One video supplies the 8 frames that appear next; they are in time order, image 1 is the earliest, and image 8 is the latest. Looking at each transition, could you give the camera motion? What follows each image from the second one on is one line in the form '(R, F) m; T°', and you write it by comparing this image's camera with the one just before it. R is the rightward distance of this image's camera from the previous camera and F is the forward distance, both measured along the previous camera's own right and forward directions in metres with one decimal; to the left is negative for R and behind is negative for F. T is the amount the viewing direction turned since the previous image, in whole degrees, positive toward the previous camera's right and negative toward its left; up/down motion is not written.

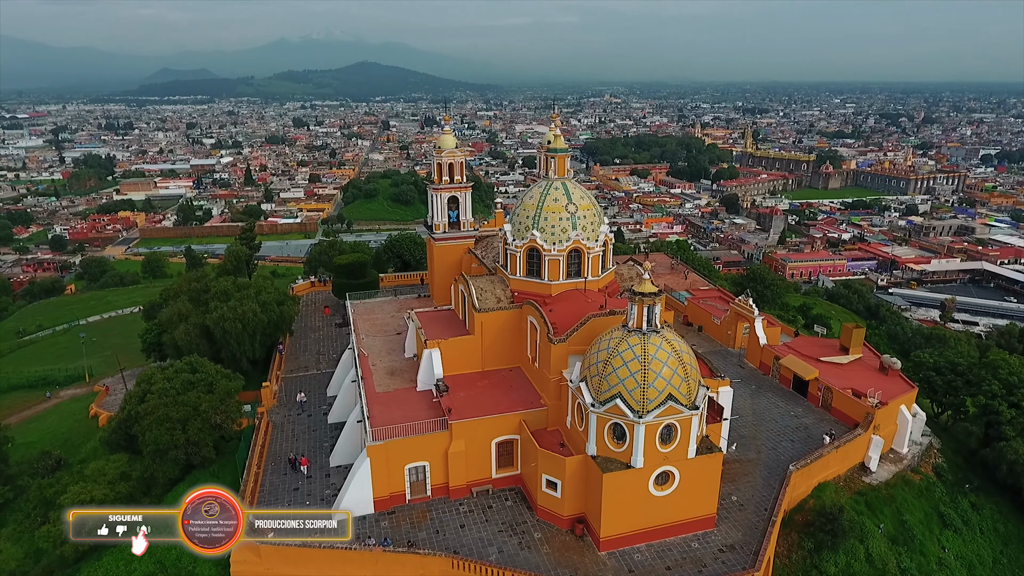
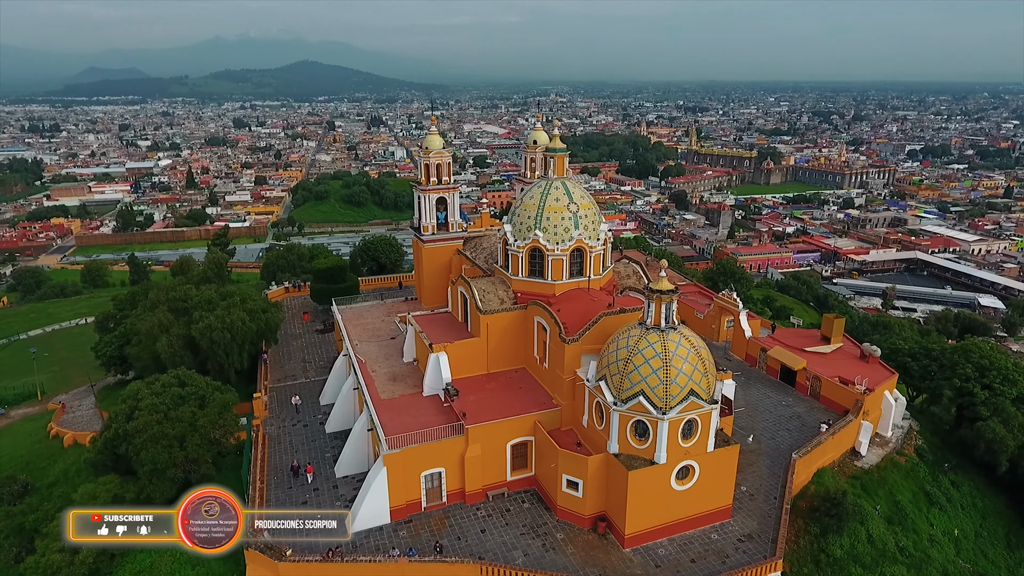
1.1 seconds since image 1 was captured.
(-1.5, +0.2) m; +4°
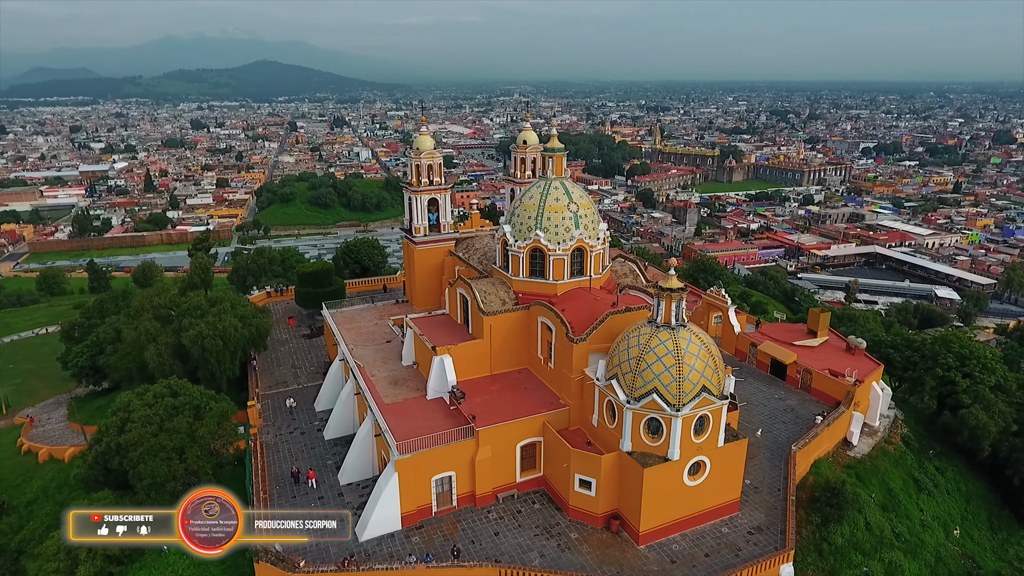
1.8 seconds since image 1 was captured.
(-1.0, +0.1) m; +3°
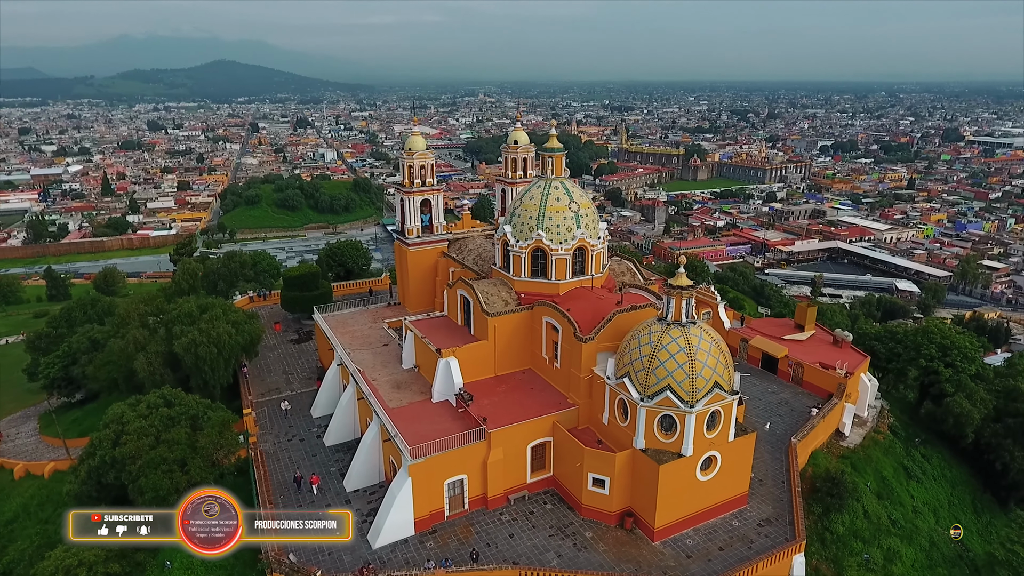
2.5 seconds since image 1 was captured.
(-1.0, +0.1) m; +3°
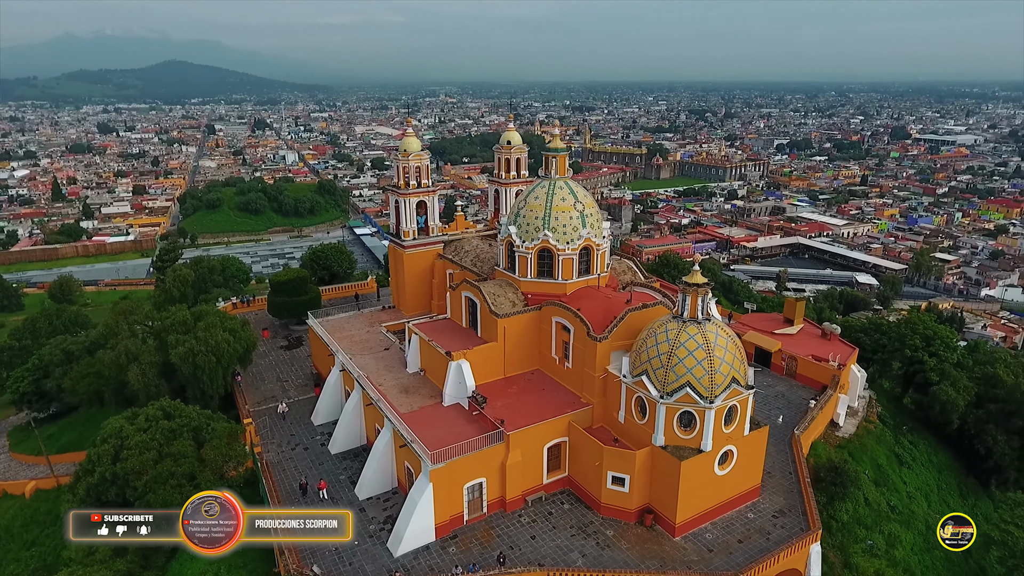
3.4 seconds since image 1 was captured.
(-1.2, +0.1) m; +3°
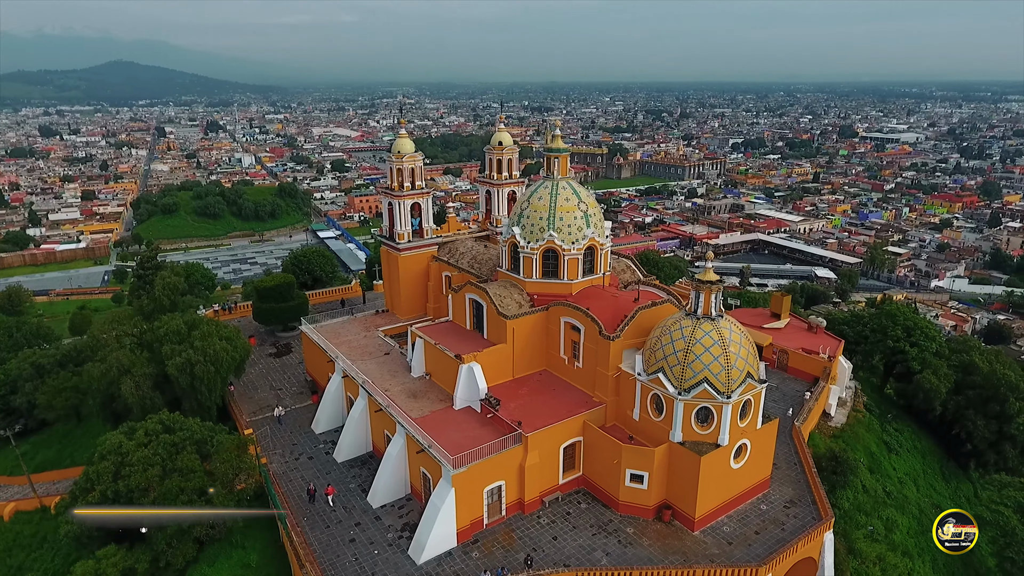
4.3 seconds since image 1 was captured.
(-1.3, +0.1) m; +3°
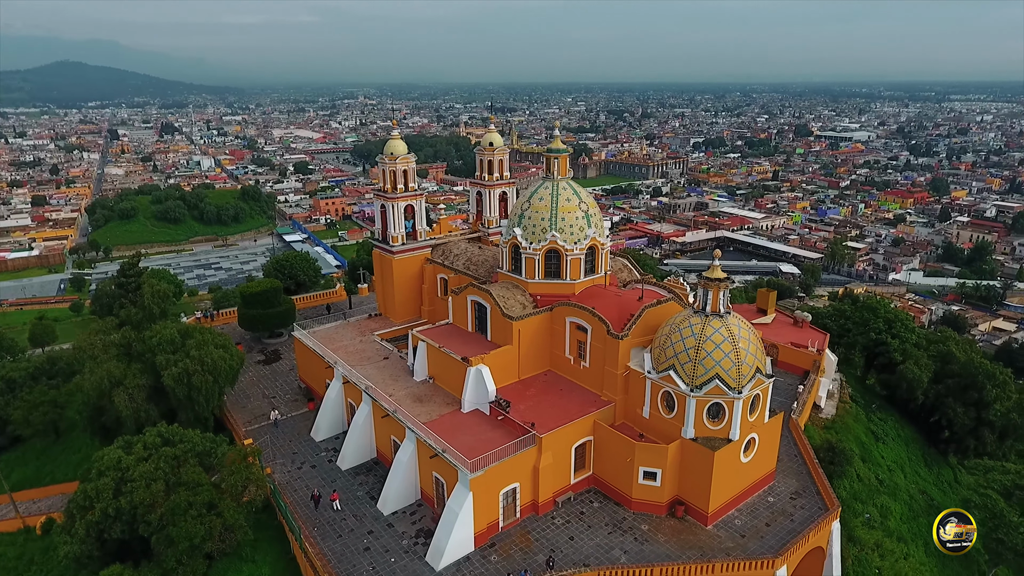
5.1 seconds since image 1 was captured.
(-1.1, +0.1) m; +3°
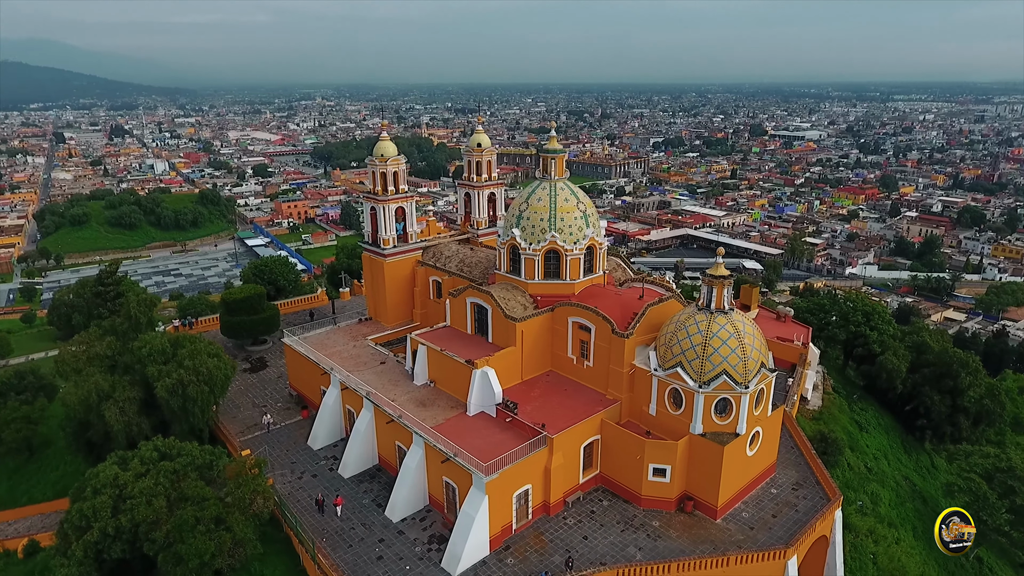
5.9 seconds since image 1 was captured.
(-1.1, +0.1) m; +3°
